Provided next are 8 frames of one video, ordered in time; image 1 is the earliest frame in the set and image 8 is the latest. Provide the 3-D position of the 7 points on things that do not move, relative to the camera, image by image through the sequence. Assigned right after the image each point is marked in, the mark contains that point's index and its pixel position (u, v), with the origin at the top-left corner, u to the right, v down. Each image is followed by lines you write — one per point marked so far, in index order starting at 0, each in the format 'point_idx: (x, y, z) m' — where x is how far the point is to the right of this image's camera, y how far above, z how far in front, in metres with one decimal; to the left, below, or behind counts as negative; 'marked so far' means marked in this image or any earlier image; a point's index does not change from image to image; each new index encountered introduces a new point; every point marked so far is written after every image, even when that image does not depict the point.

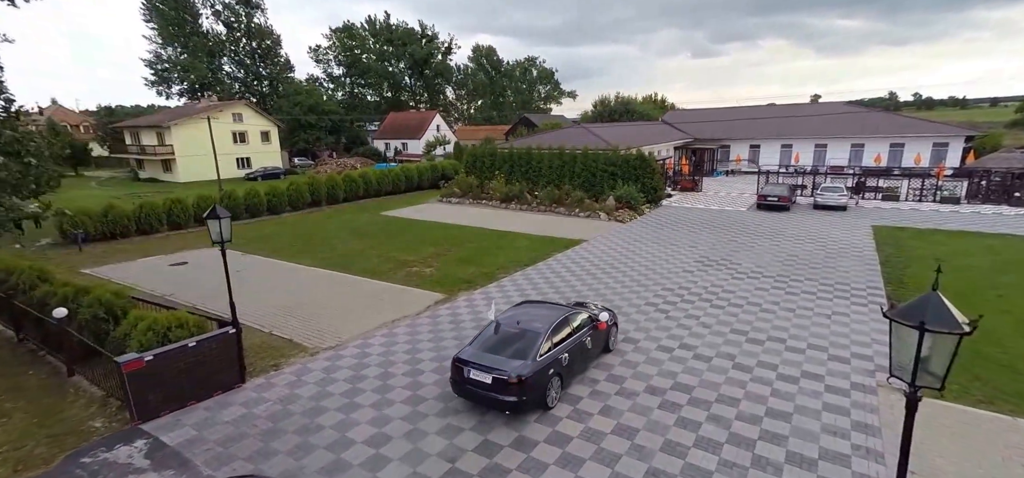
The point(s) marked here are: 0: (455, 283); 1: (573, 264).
0: (-1.6, -1.2, +13.7) m
1: (+1.9, -0.8, +15.2) m
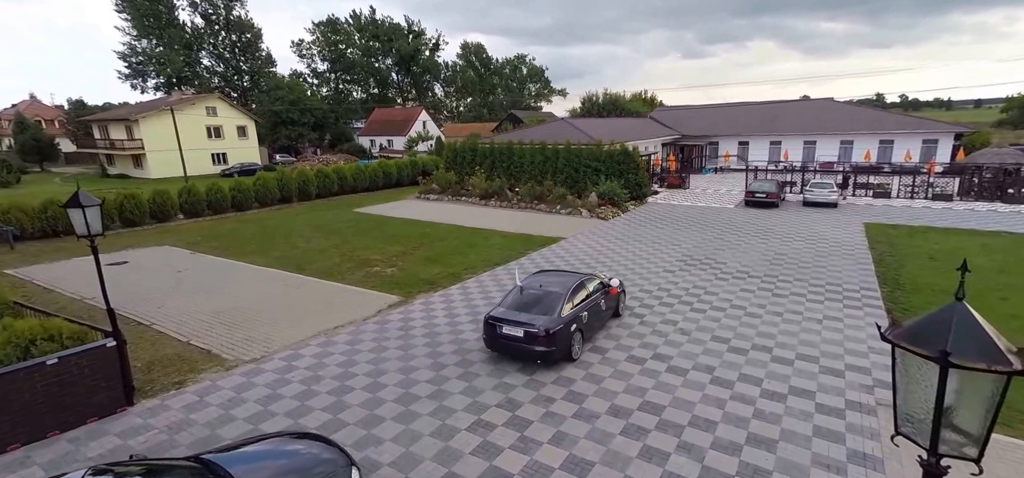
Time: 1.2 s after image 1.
0: (-2.5, -1.2, +12.6) m
1: (+1.0, -0.7, +14.2) m
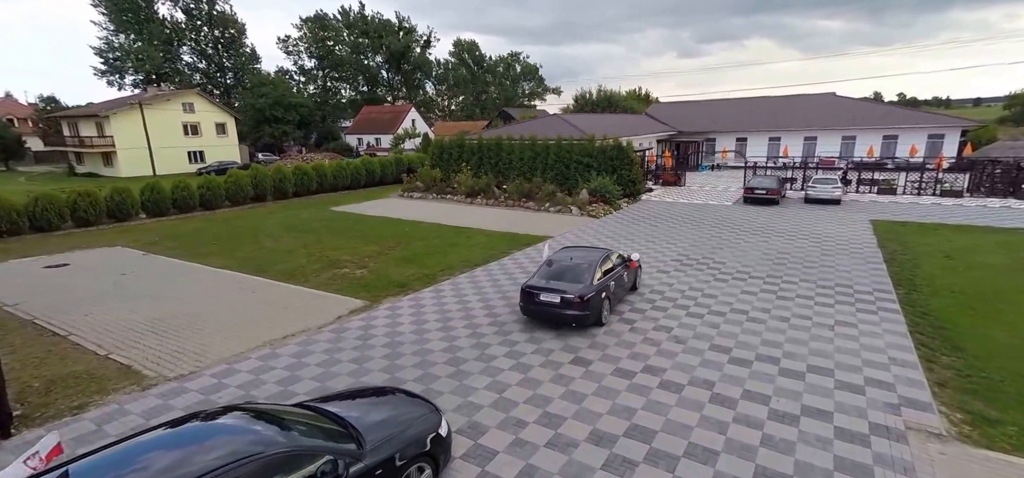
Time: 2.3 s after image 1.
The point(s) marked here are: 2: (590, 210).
0: (-3.0, -1.1, +11.5) m
1: (+0.5, -0.7, +13.1) m
2: (+3.1, +1.2, +19.6) m
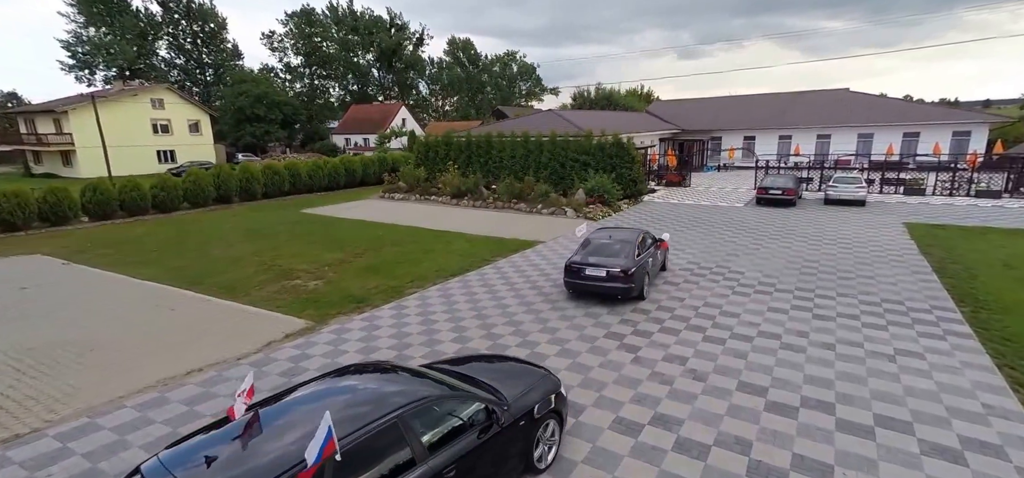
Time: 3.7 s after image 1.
0: (-3.4, -1.2, +9.6) m
1: (+0.1, -0.8, +11.1) m
2: (+2.7, +1.0, +17.7) m
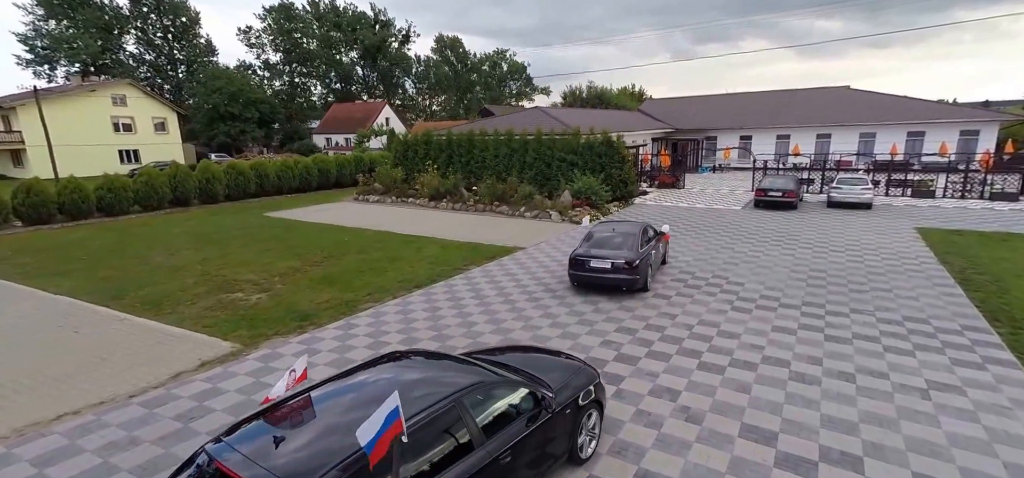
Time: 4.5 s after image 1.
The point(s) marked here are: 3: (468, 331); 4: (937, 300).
0: (-3.9, -1.4, +8.2) m
1: (-0.5, -1.0, +9.9) m
2: (+2.1, +0.8, +16.5) m
3: (-0.7, -1.5, +7.8) m
4: (+7.6, -1.1, +8.6) m
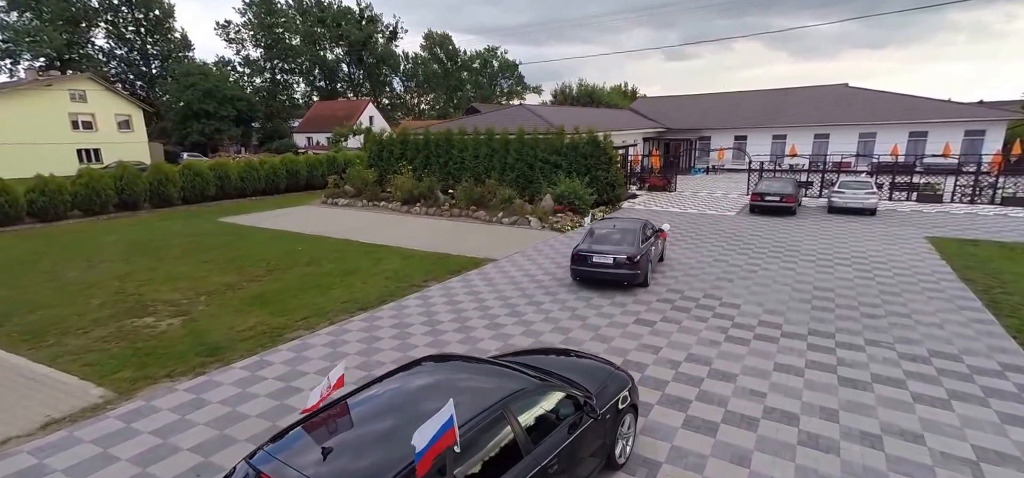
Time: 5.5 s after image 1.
0: (-4.6, -1.6, +6.9) m
1: (-1.2, -1.2, +8.5) m
2: (+1.3, +0.5, +15.2) m
3: (-1.4, -1.7, +6.5) m
4: (+6.9, -1.4, +7.3) m
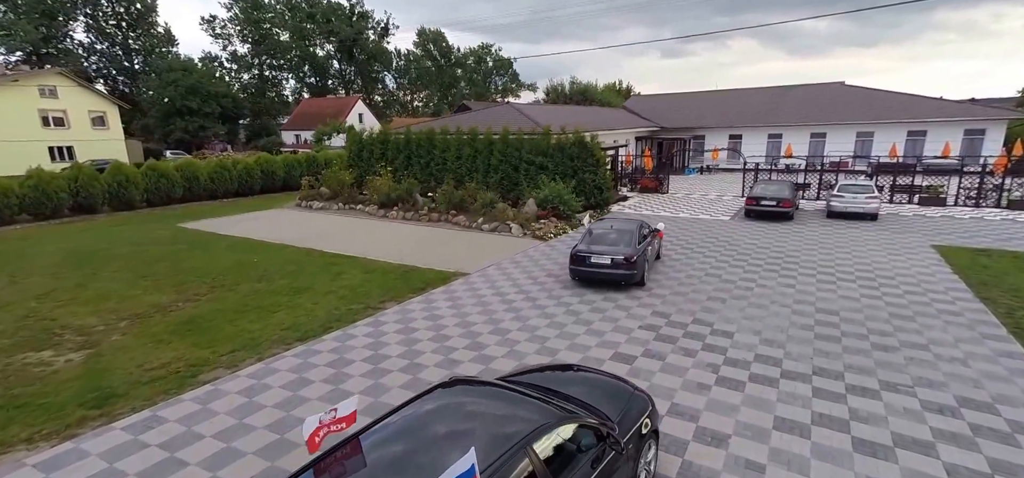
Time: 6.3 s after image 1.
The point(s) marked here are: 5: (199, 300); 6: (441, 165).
0: (-5.1, -1.9, +5.8) m
1: (-1.7, -1.5, +7.5) m
2: (+0.7, +0.3, +14.2) m
3: (-1.9, -2.0, +5.5) m
4: (+6.4, -1.6, +6.4) m
5: (-5.7, -1.1, +9.1) m
6: (-2.8, +2.9, +18.8) m
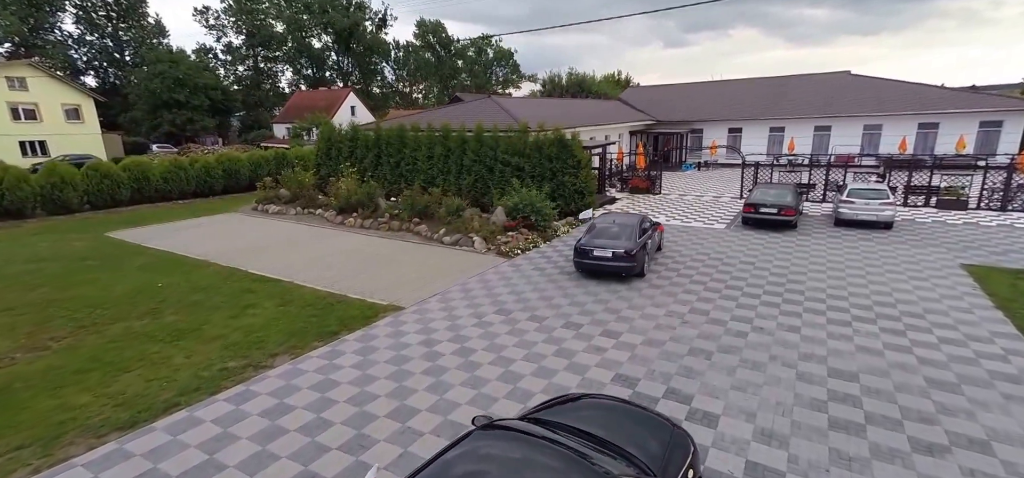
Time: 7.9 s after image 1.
0: (-6.2, -2.4, +4.0) m
1: (-2.7, -2.0, +5.7) m
2: (-0.2, -0.1, +12.3) m
3: (-2.9, -2.6, +3.7) m
4: (+5.4, -2.2, +4.5) m
5: (-6.7, -1.6, +7.3) m
6: (-3.7, +2.6, +16.9) m
